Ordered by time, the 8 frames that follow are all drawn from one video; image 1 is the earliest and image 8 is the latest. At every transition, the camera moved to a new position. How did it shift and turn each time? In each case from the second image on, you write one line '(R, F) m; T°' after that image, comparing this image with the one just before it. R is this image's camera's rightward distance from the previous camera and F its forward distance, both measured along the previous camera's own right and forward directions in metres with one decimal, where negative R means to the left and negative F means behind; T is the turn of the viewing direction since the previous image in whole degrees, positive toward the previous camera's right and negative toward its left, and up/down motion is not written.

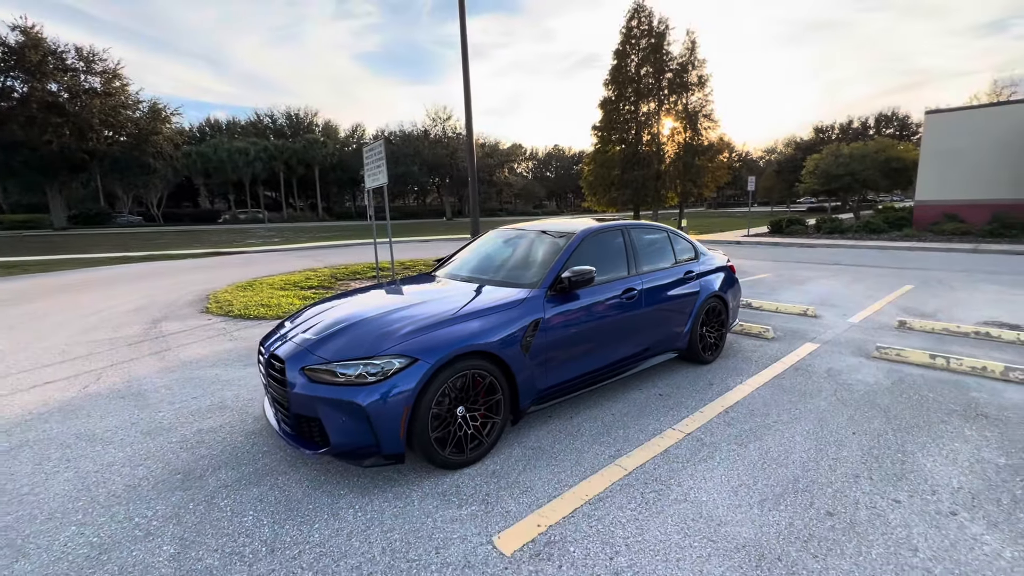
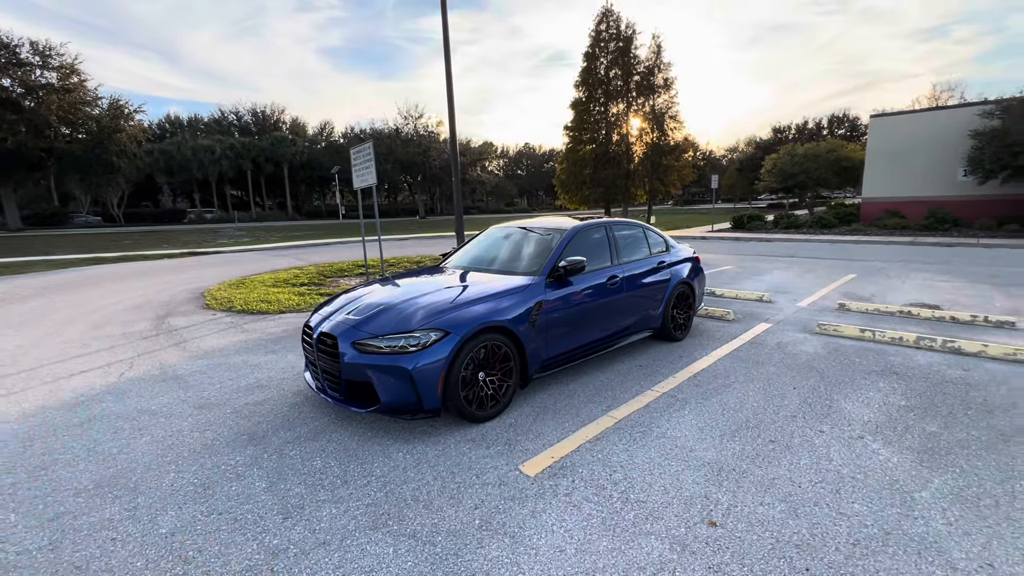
(-0.3, -0.6) m; +3°
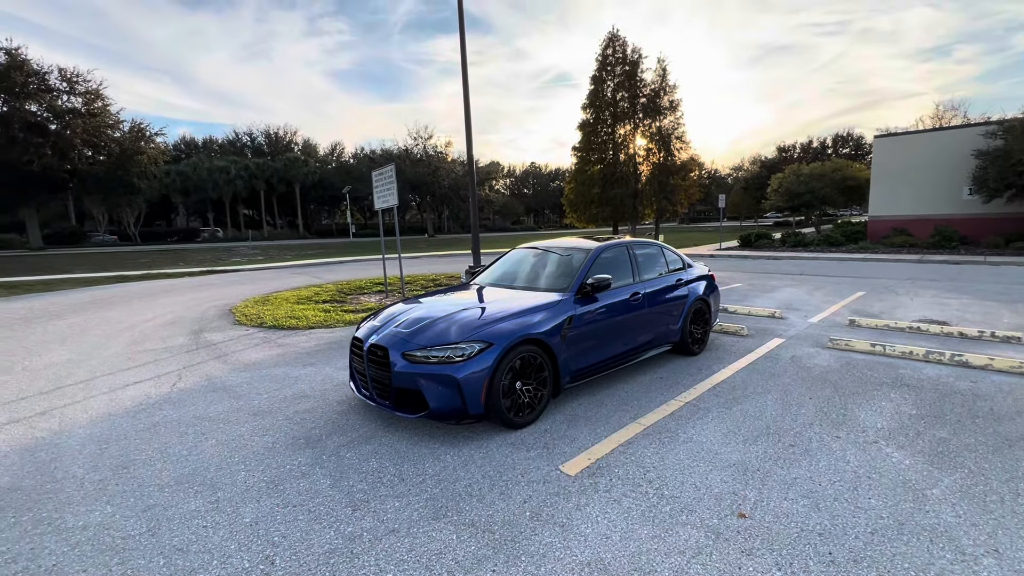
(-0.2, -0.3) m; -1°
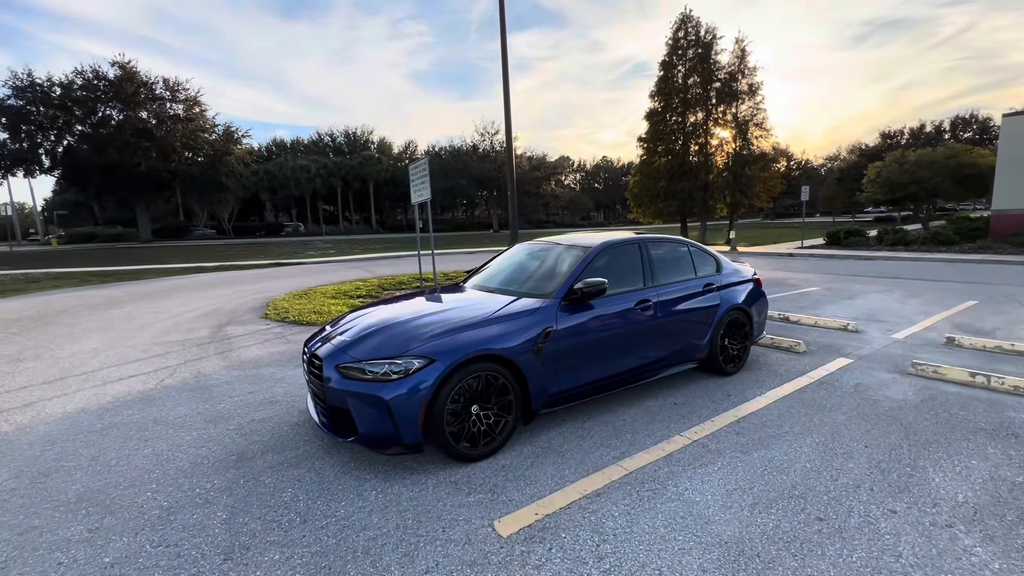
(+0.8, +0.7) m; -9°
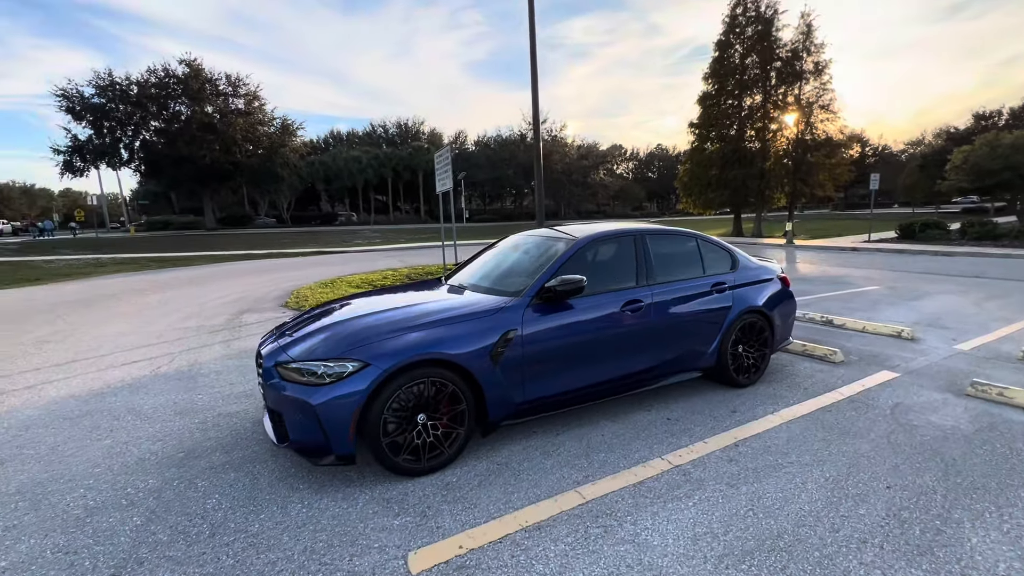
(+0.6, +0.4) m; -6°
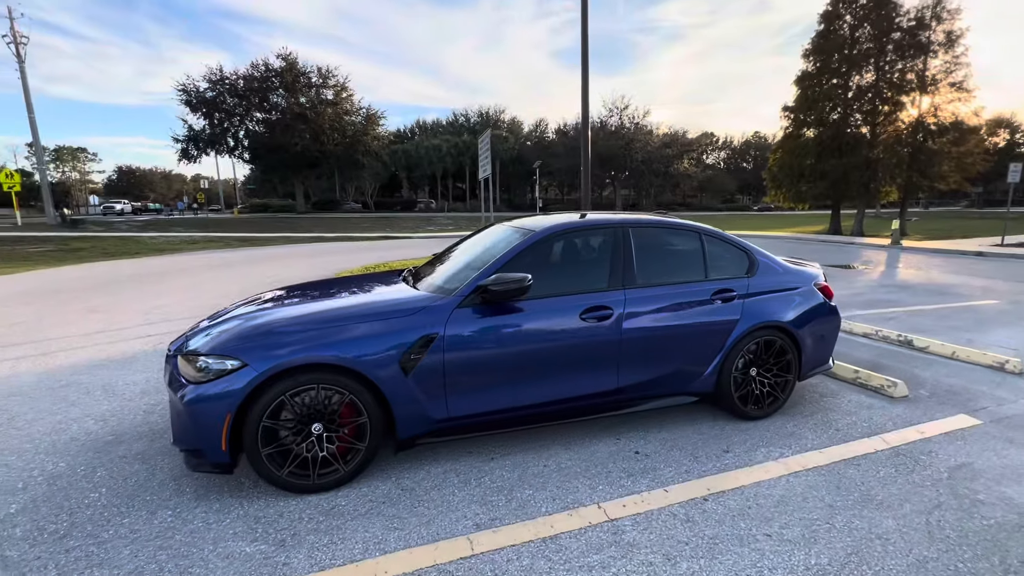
(+0.9, +0.6) m; -10°
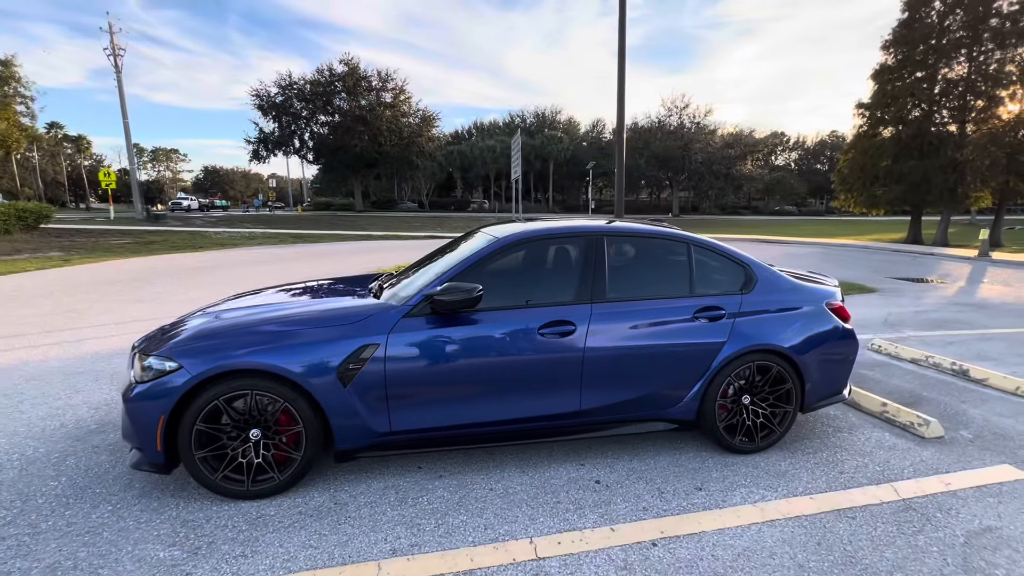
(+0.6, +0.2) m; -7°
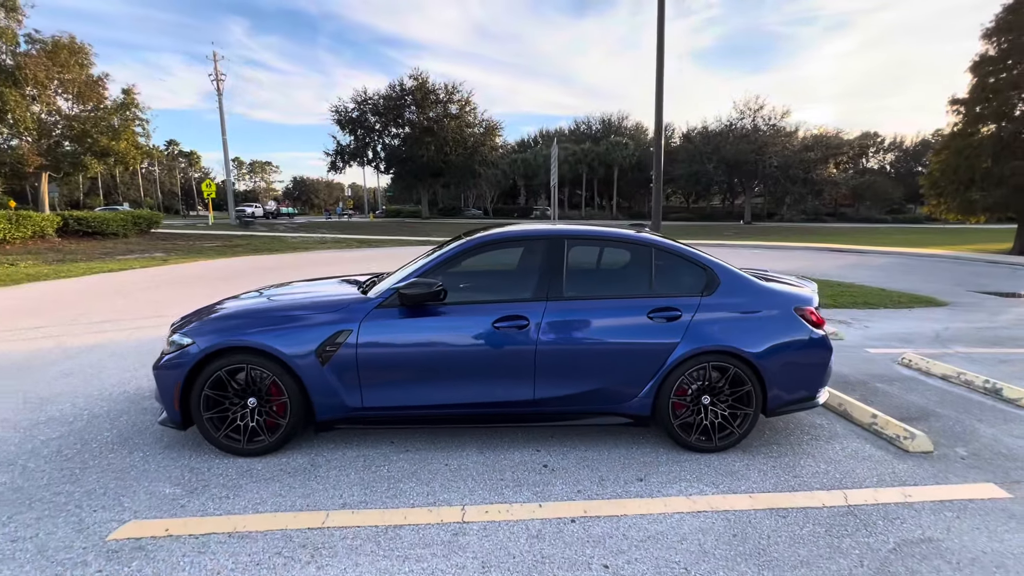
(+0.7, -0.2) m; -8°
